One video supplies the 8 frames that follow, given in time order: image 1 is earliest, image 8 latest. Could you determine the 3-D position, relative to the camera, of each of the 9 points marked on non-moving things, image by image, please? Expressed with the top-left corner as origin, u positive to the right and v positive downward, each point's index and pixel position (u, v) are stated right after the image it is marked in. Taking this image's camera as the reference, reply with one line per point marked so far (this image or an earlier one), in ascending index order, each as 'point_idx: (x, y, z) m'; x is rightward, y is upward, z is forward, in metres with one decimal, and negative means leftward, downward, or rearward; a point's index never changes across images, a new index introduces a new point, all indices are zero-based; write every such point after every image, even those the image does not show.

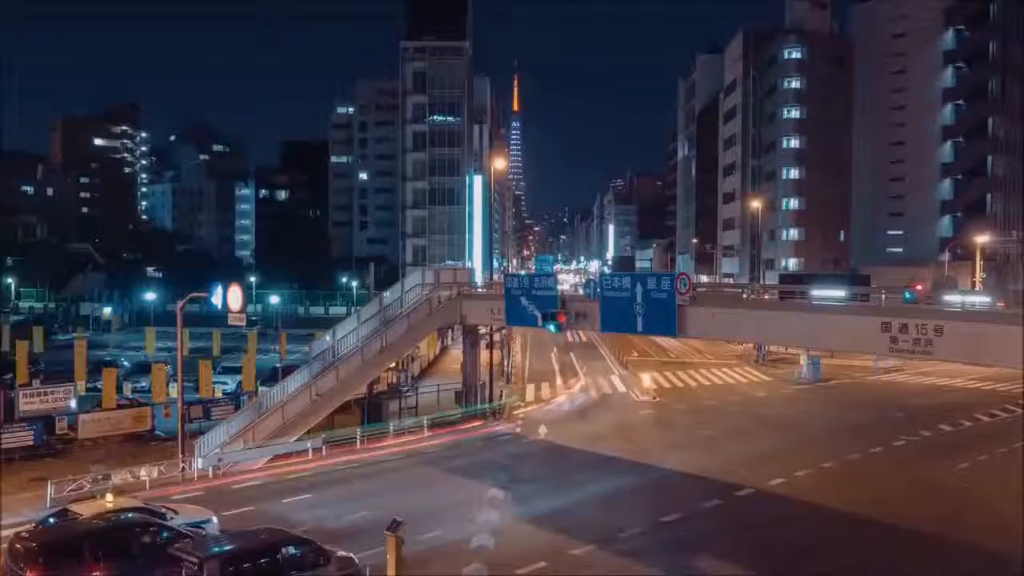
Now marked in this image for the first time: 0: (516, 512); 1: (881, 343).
0: (+0.1, -5.4, +18.7) m
1: (+8.1, -1.2, +17.1) m
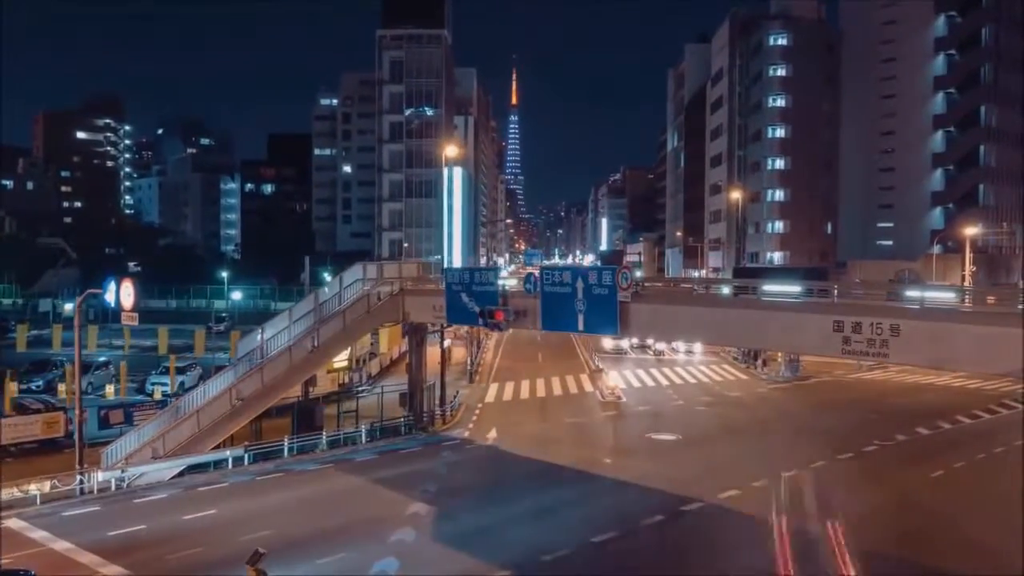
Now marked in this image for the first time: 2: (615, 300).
0: (-1.7, -5.3, +17.0) m
1: (+6.3, -1.1, +15.3) m
2: (+2.5, -0.3, +18.6) m
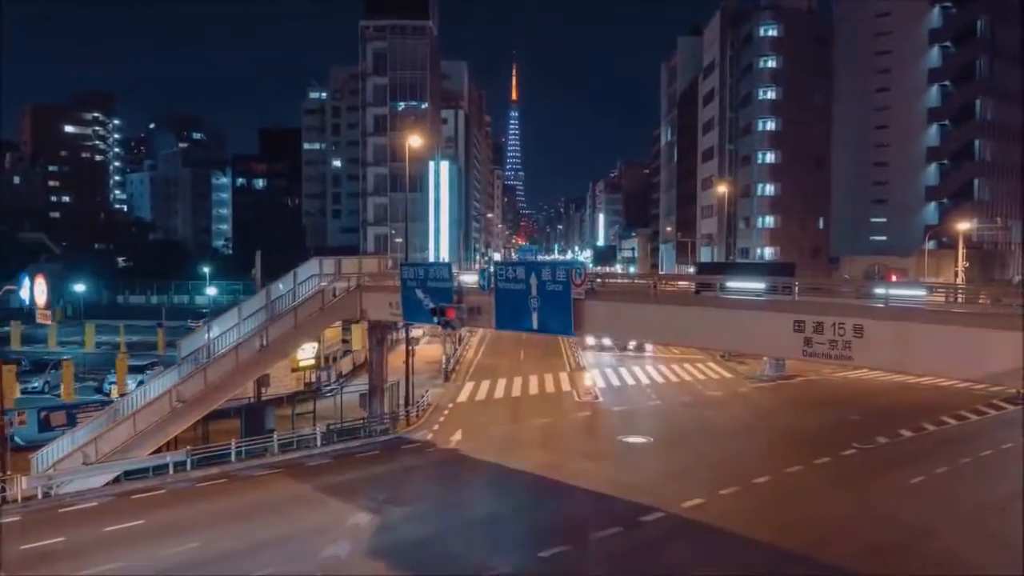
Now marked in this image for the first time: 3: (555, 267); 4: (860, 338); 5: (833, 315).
0: (-2.9, -5.3, +15.9) m
1: (+5.1, -1.1, +14.2) m
2: (+1.3, -0.2, +17.5) m
3: (+1.0, +0.5, +17.5) m
4: (+6.0, -0.9, +13.3) m
5: (+5.6, -0.5, +13.7) m
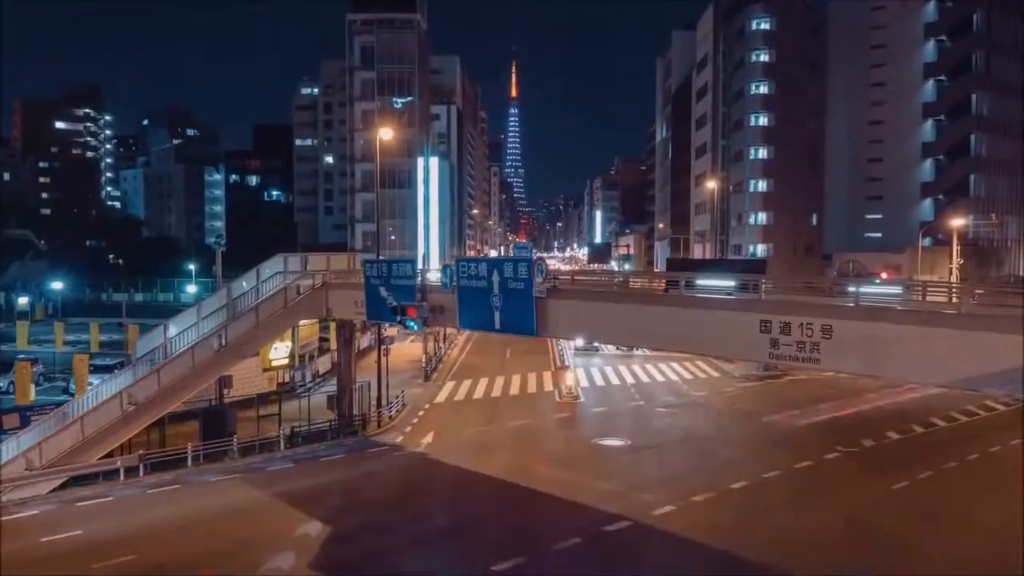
0: (-3.8, -5.2, +15.1) m
1: (+4.3, -1.0, +13.3) m
2: (+0.4, -0.2, +16.6) m
3: (+0.1, +0.5, +16.7) m
4: (+5.1, -0.8, +12.4) m
5: (+4.8, -0.4, +12.8) m
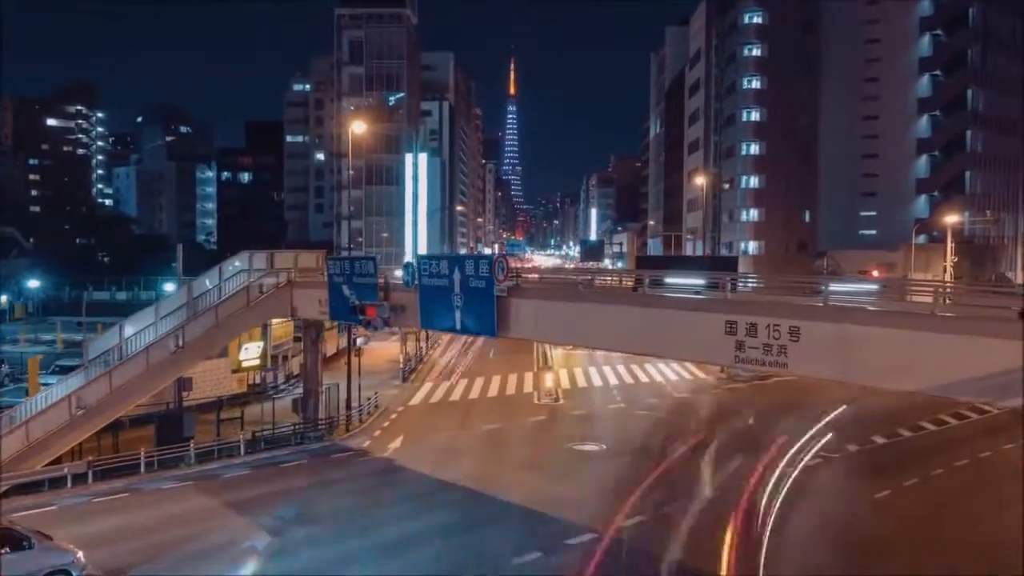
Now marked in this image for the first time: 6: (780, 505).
0: (-4.6, -5.2, +14.2) m
1: (+3.4, -1.0, +12.5) m
2: (-0.4, -0.1, +15.7) m
3: (-0.7, +0.6, +15.8) m
4: (+4.3, -0.8, +11.6) m
5: (+4.0, -0.4, +11.9) m
6: (+6.2, -5.0, +17.7) m
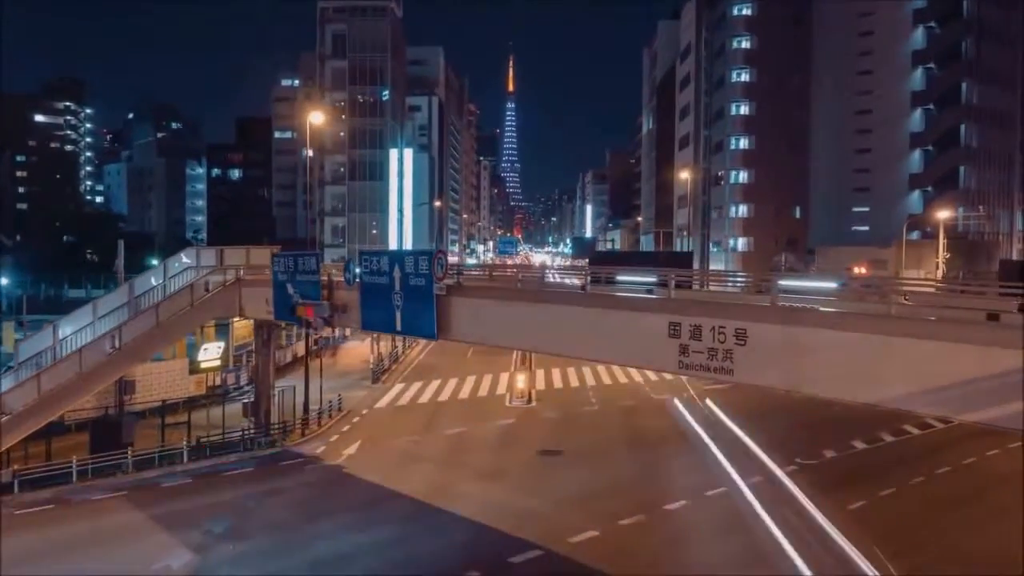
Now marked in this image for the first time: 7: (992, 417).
0: (-5.7, -5.2, +13.1) m
1: (+2.3, -1.0, +11.4) m
2: (-1.5, -0.1, +14.6) m
3: (-1.8, +0.6, +14.7) m
4: (+3.2, -0.8, +10.5) m
5: (+2.8, -0.4, +10.8) m
6: (+5.1, -5.0, +16.6) m
7: (+5.5, -1.5, +8.7) m
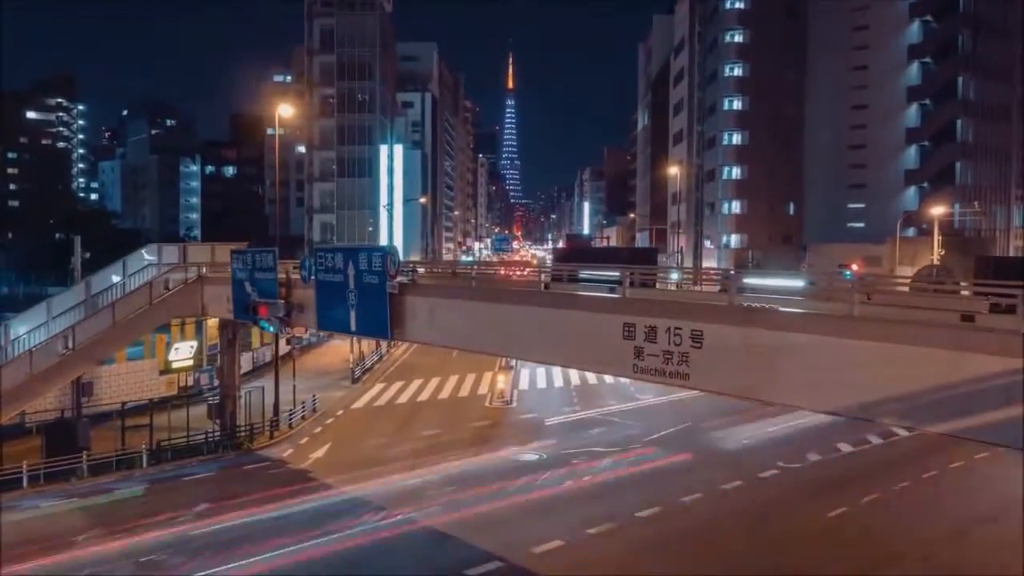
0: (-6.4, -5.1, +12.4) m
1: (+1.6, -1.0, +10.6) m
2: (-2.3, -0.1, +13.9) m
3: (-2.6, +0.6, +13.9) m
4: (+2.4, -0.8, +9.7) m
5: (+2.1, -0.4, +10.1) m
6: (+4.4, -4.9, +15.9) m
7: (+4.7, -1.5, +8.0) m
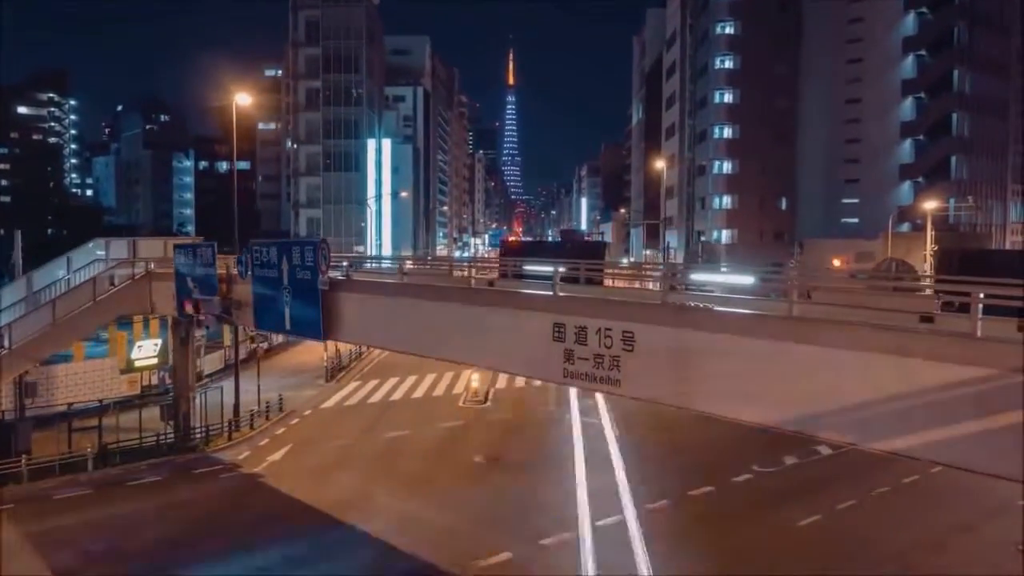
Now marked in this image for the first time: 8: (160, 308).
0: (-7.4, -5.1, +11.5) m
1: (+0.6, -0.9, +9.8) m
2: (-3.2, 0.0, +13.0) m
3: (-3.5, +0.7, +13.1) m
4: (+1.5, -0.7, +8.9) m
5: (+1.1, -0.3, +9.2) m
6: (+3.4, -4.9, +15.1) m
7: (+3.7, -1.4, +7.1) m
8: (-8.9, -0.5, +19.5) m
